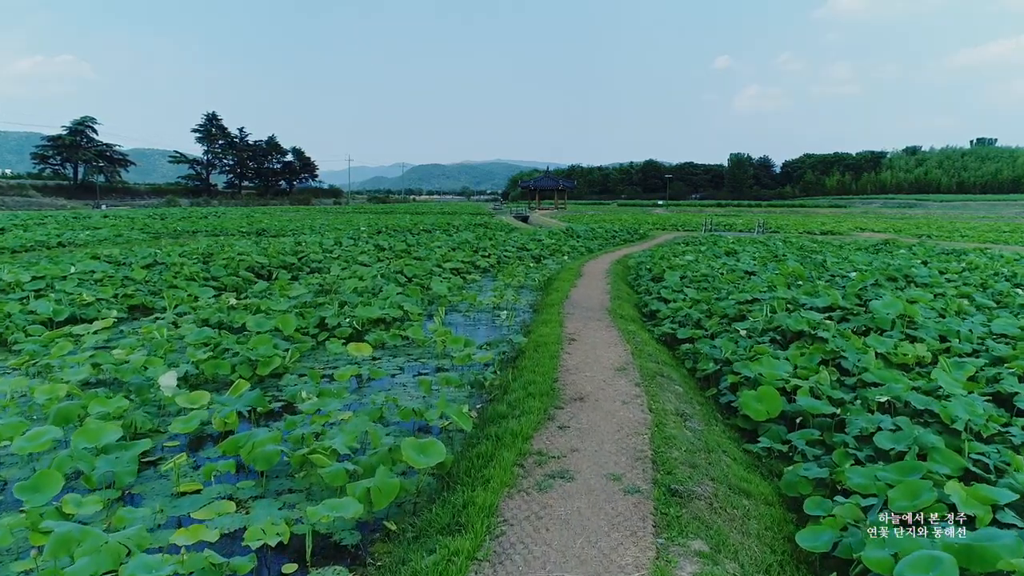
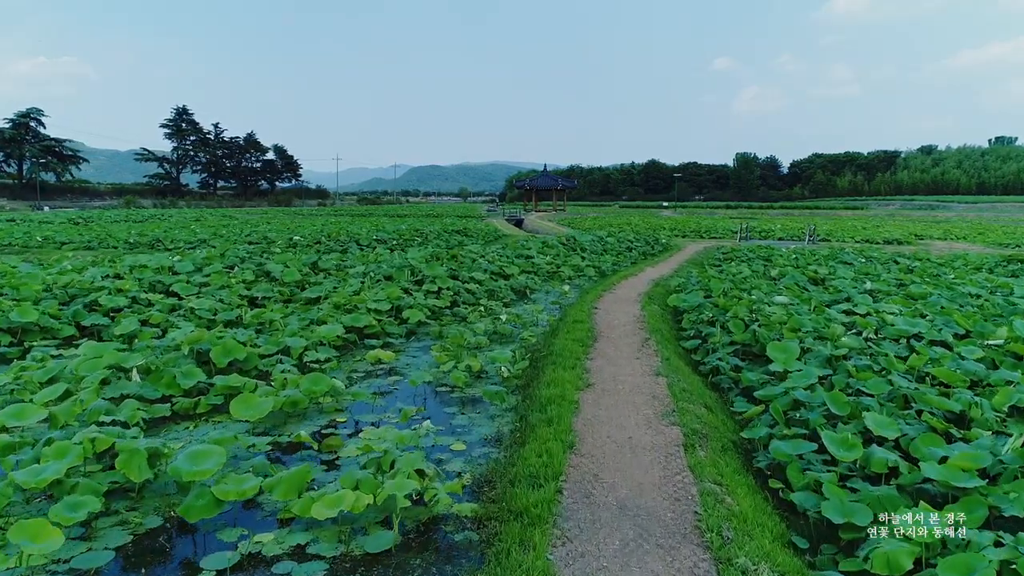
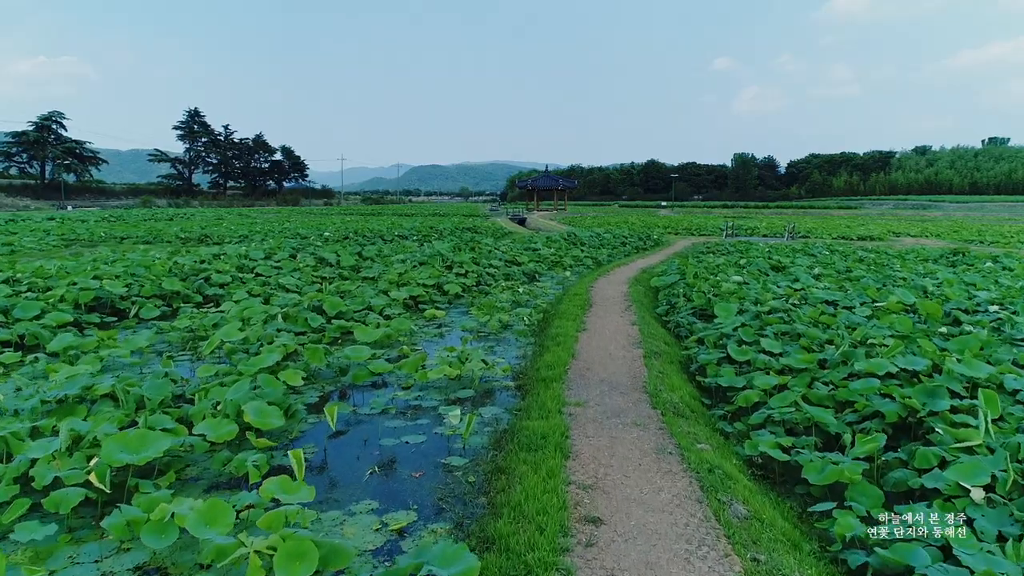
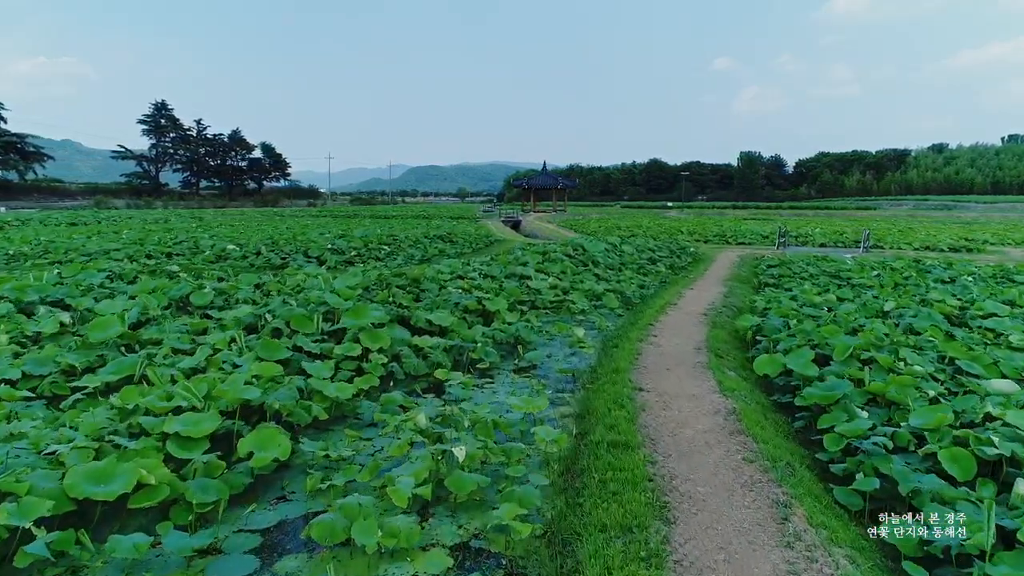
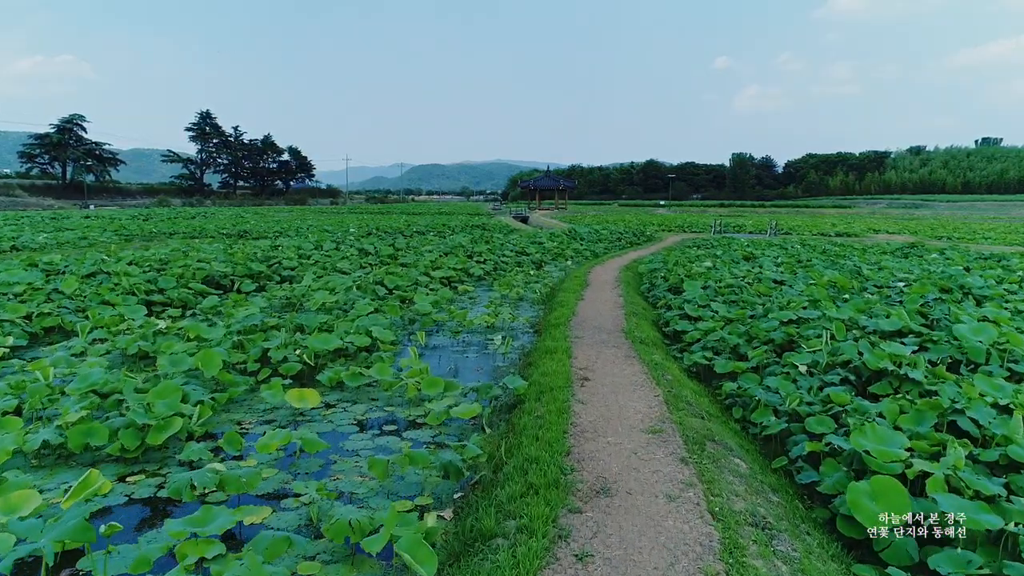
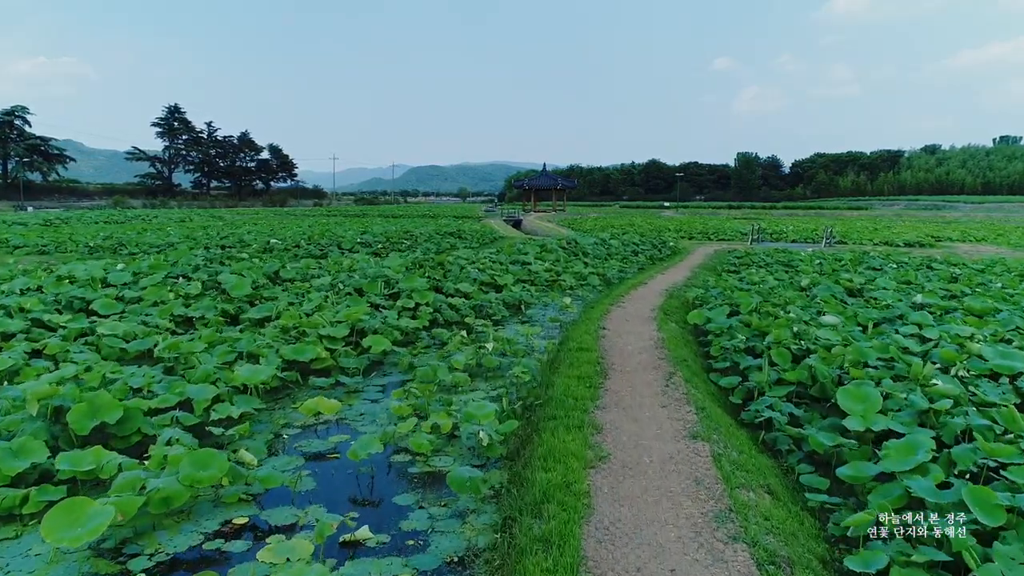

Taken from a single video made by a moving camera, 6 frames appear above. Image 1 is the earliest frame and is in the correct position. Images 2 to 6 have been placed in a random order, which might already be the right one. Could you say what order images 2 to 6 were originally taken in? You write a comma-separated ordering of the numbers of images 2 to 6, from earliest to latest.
5, 3, 2, 6, 4
